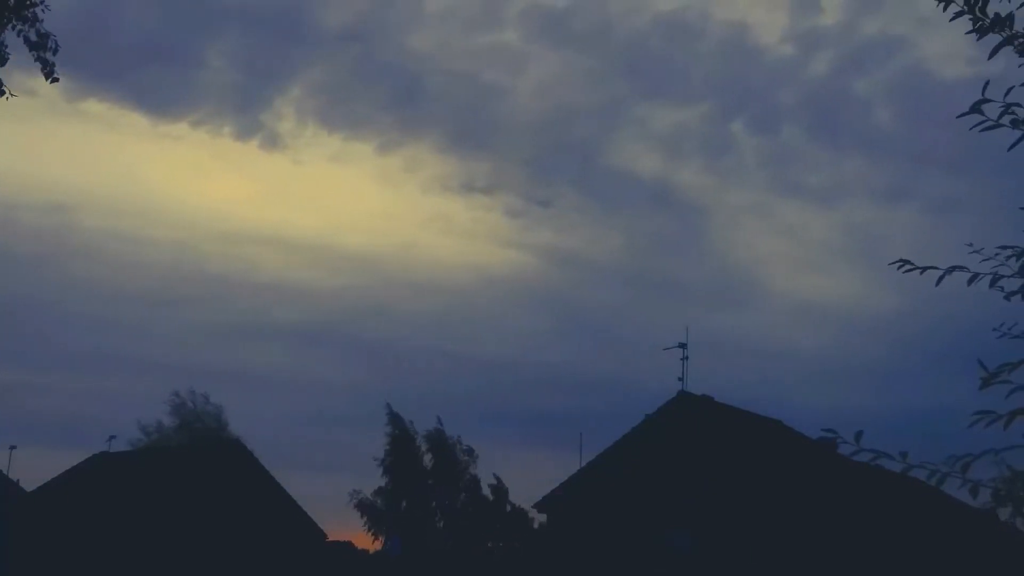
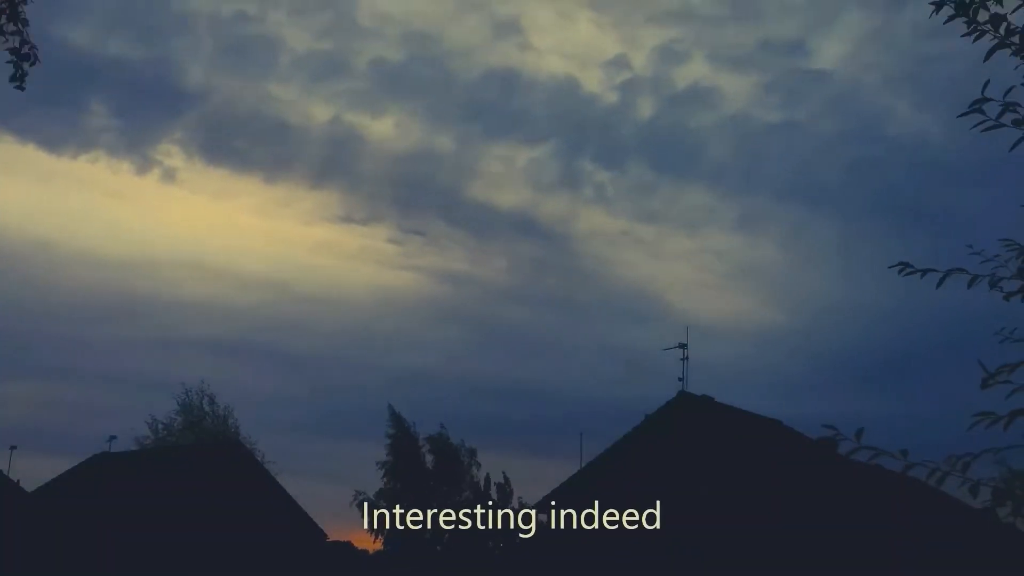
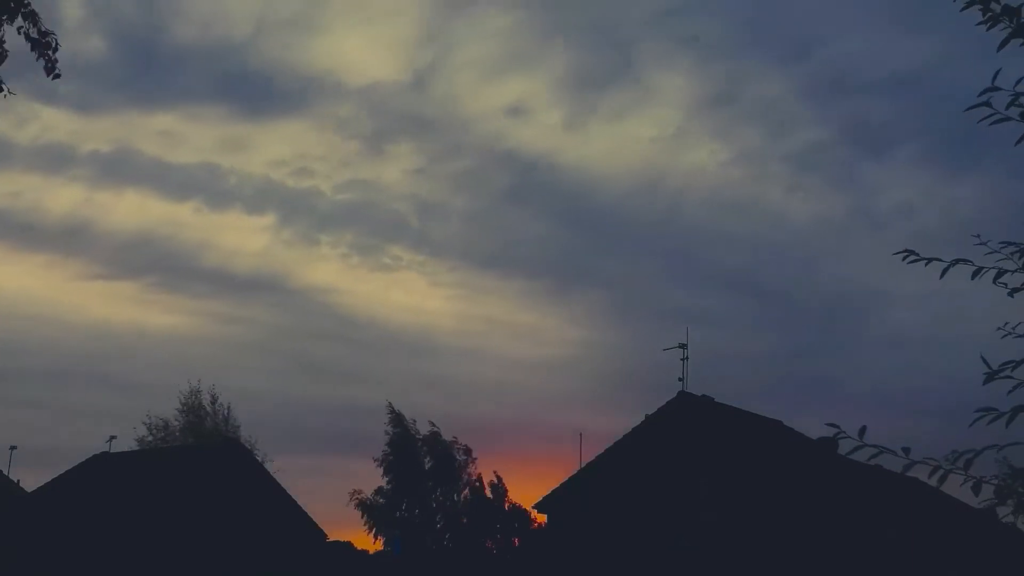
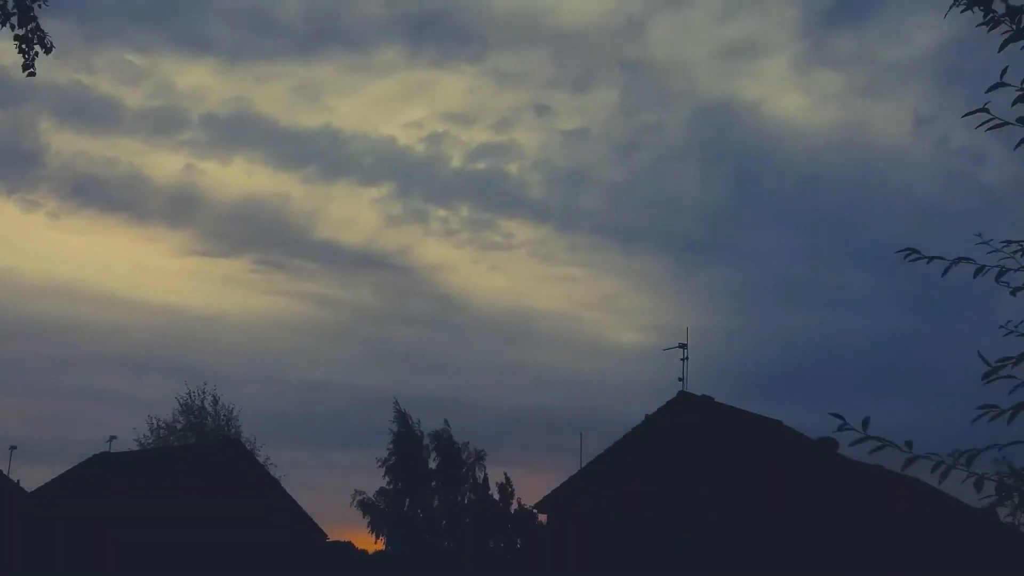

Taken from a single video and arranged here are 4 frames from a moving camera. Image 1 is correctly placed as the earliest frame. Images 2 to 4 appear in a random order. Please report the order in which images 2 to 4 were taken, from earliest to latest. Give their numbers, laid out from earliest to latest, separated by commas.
2, 4, 3
